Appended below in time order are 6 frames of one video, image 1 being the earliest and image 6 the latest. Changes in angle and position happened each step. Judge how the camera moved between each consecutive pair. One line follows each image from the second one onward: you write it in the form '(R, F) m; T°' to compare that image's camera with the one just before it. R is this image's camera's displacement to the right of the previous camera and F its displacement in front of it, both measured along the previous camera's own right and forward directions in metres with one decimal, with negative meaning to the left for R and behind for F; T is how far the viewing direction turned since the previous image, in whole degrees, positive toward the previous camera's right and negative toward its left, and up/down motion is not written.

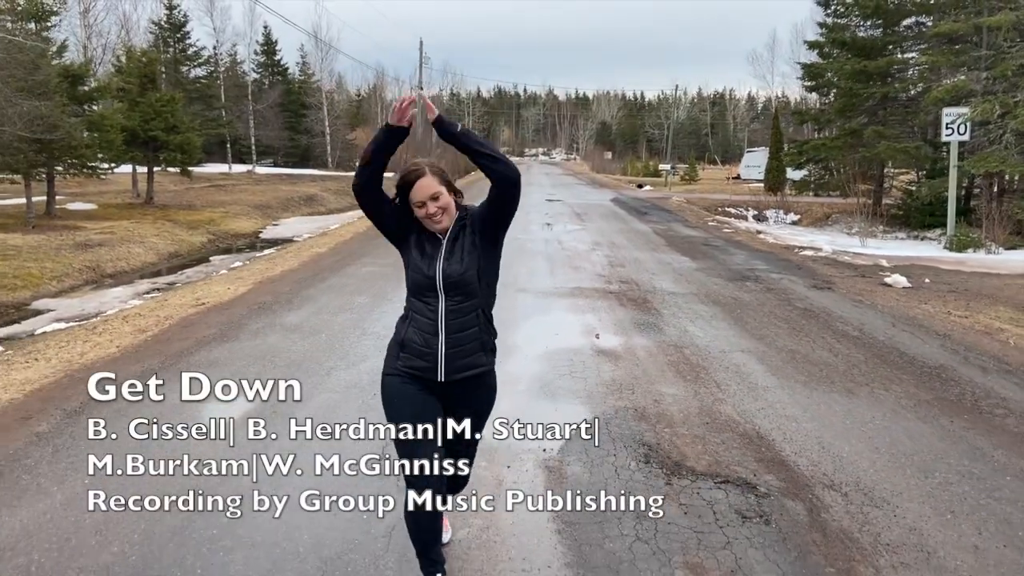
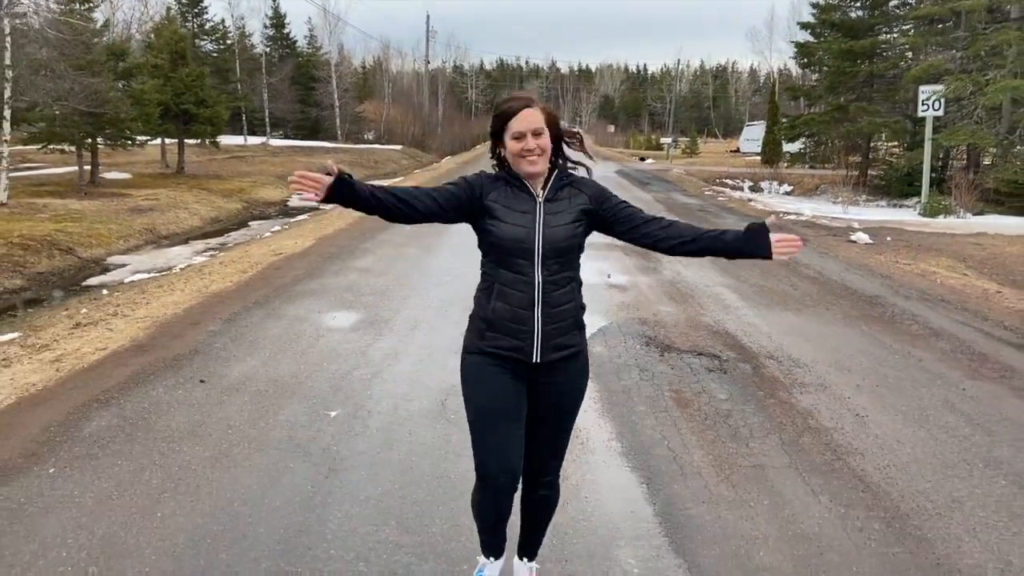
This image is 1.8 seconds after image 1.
(-0.3, -1.8) m; 0°
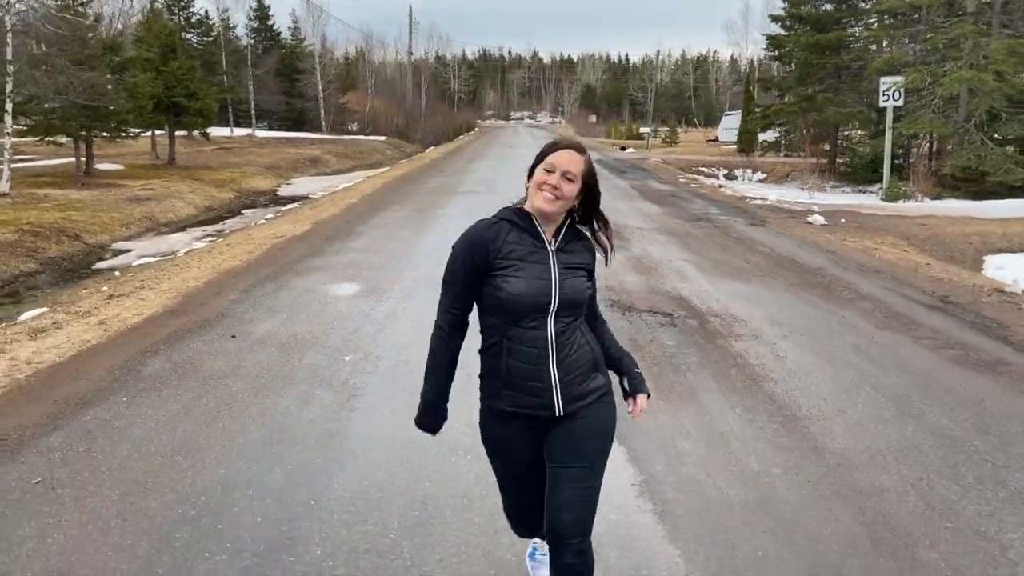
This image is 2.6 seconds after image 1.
(0.0, -1.0) m; +1°
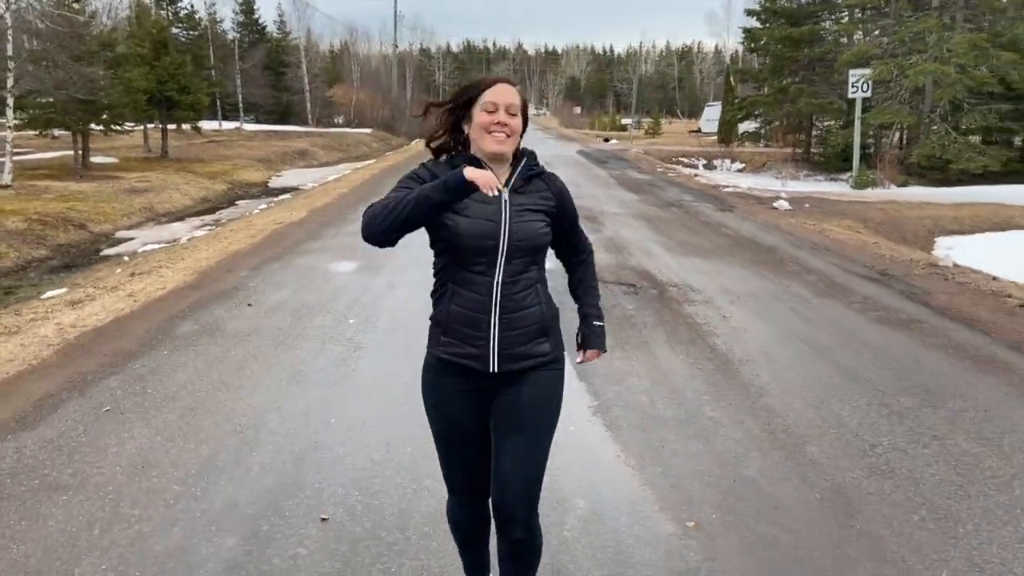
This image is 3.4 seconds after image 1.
(0.0, -0.9) m; +1°
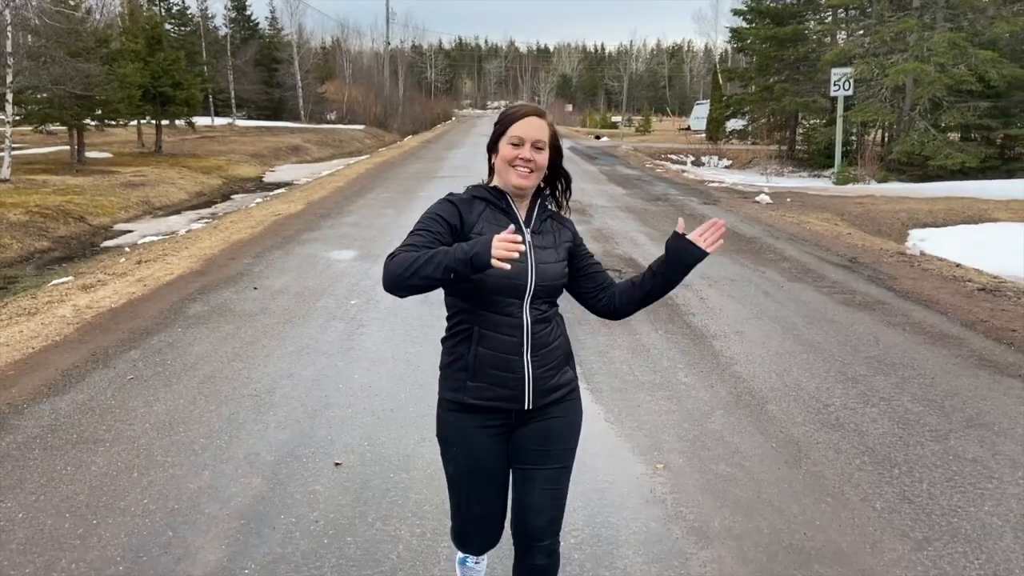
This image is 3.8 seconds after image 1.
(0.0, -0.4) m; +1°
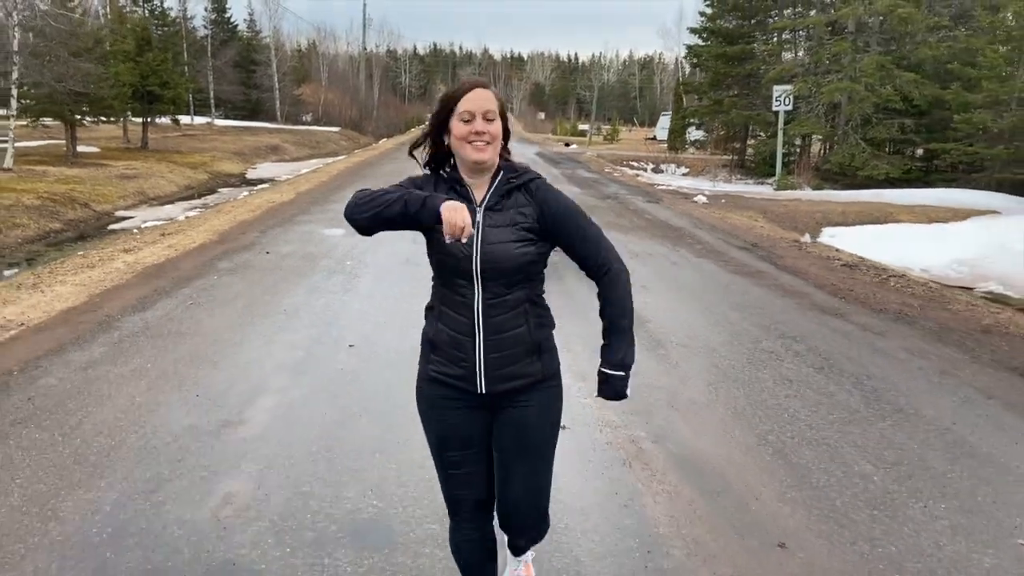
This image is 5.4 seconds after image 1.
(+0.1, -1.9) m; +2°
